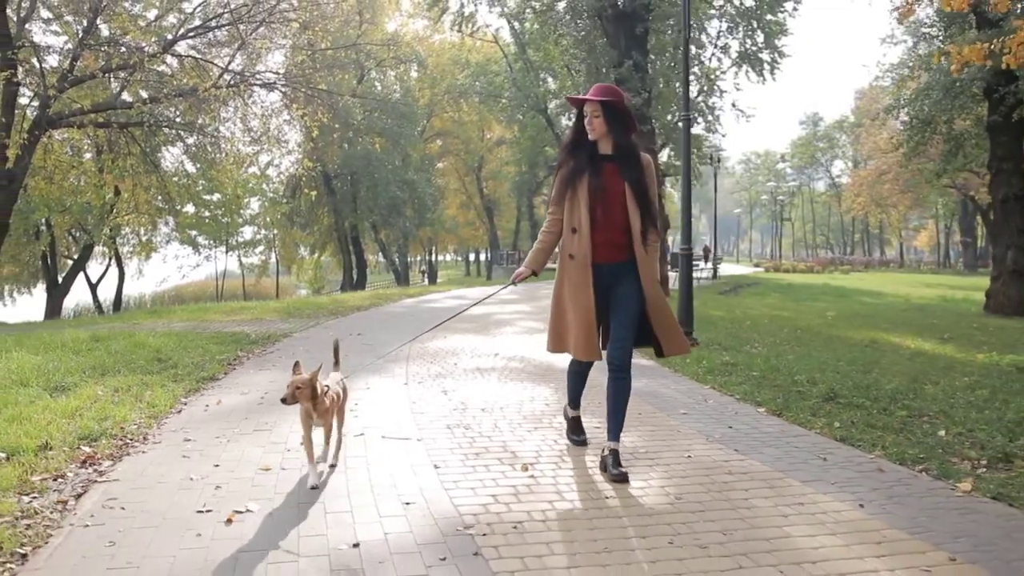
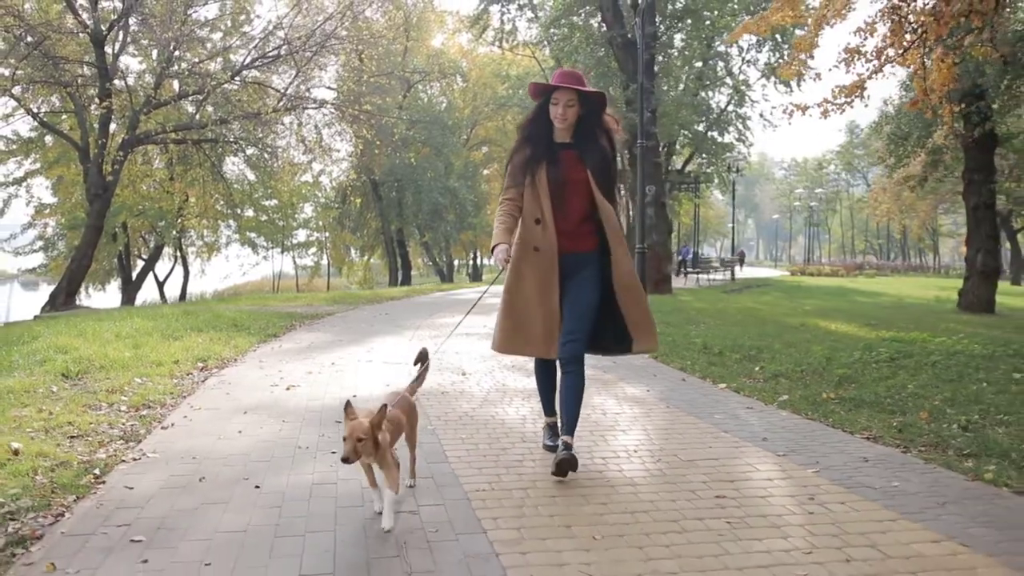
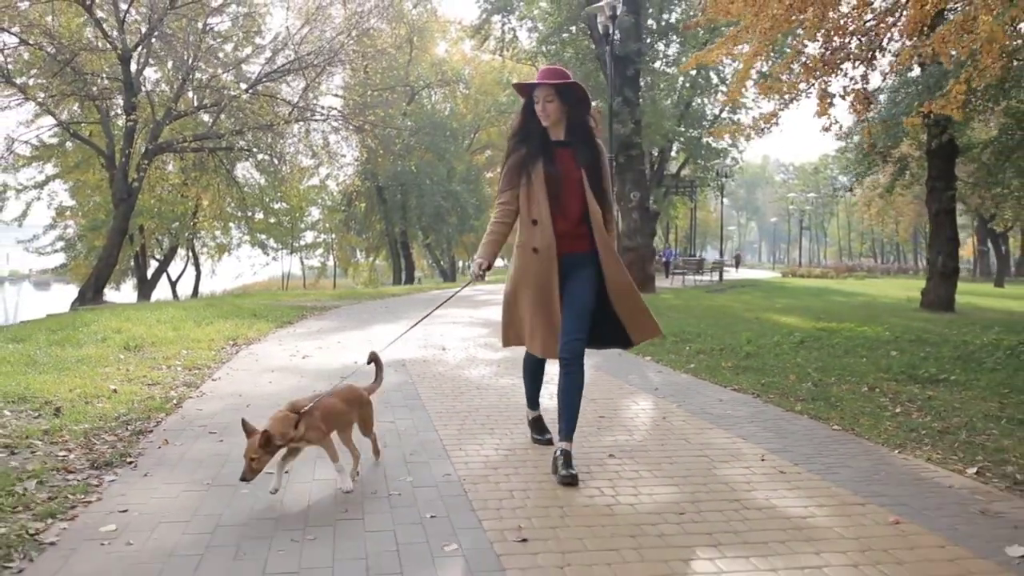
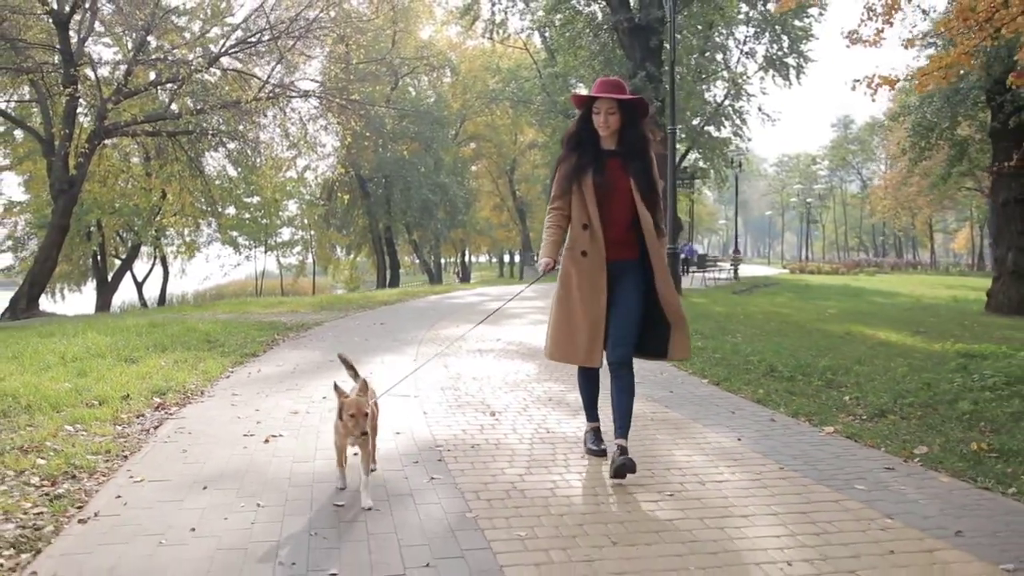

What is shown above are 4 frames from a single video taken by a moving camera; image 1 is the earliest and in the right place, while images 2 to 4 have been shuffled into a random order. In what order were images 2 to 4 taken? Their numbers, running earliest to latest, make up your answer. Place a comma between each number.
4, 2, 3
